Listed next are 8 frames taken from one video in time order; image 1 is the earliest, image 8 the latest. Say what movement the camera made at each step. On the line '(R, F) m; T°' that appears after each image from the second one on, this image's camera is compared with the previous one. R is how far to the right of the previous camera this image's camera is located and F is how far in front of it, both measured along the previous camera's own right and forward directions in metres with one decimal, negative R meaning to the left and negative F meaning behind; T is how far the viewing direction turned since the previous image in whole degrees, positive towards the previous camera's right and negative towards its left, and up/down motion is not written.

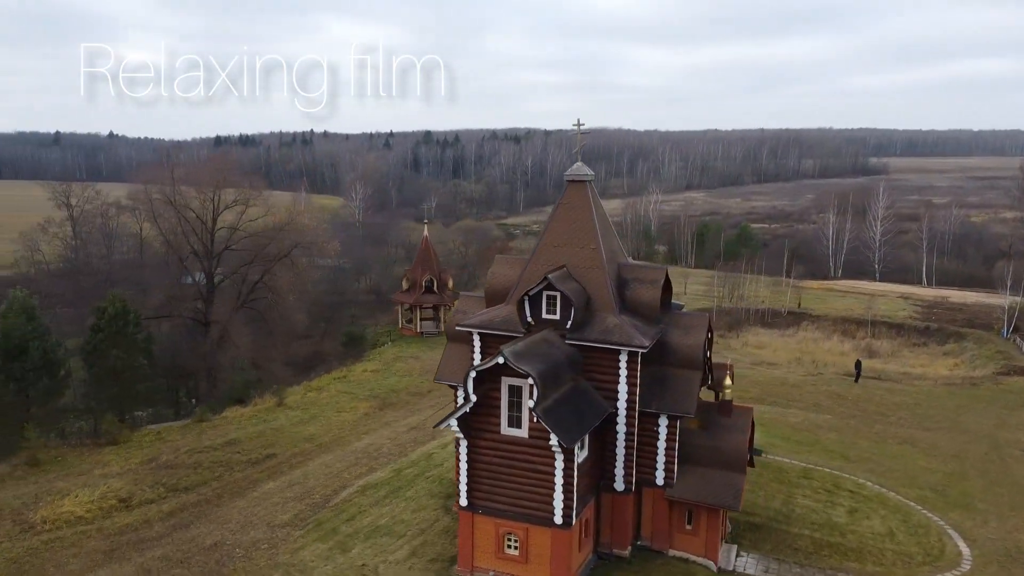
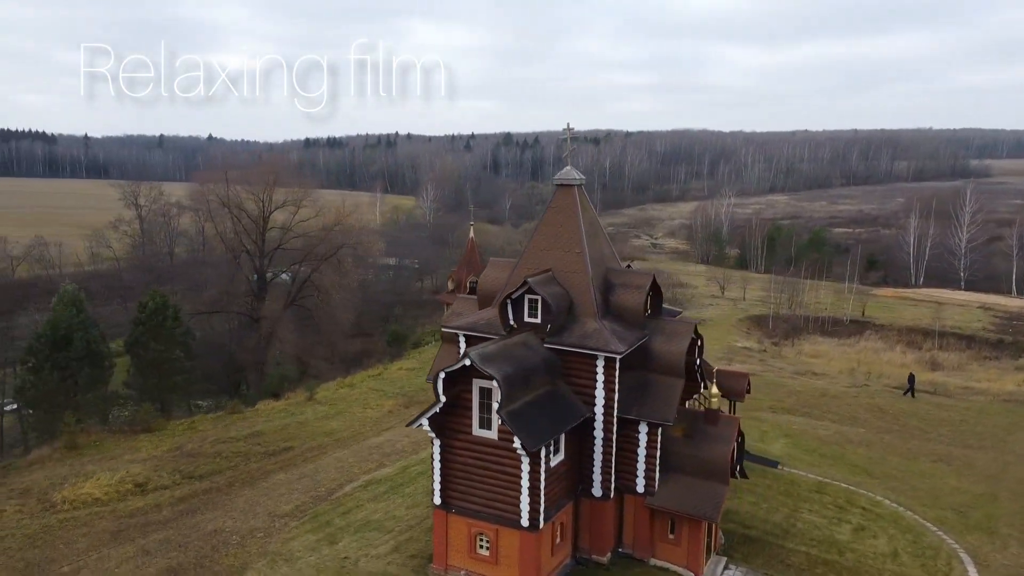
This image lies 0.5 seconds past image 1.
(+2.0, 0.0) m; -6°
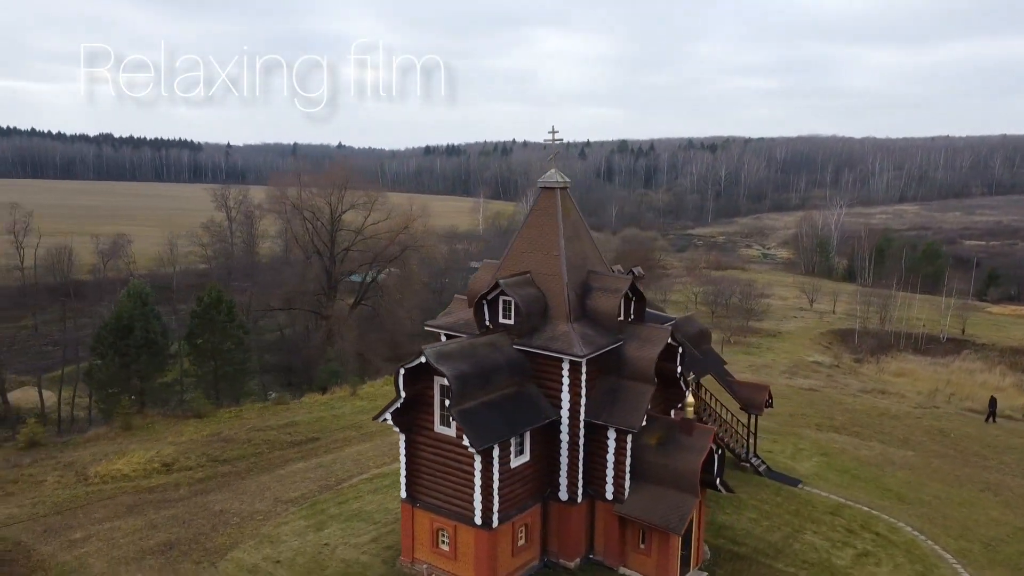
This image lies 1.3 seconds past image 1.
(+2.9, +0.1) m; -9°
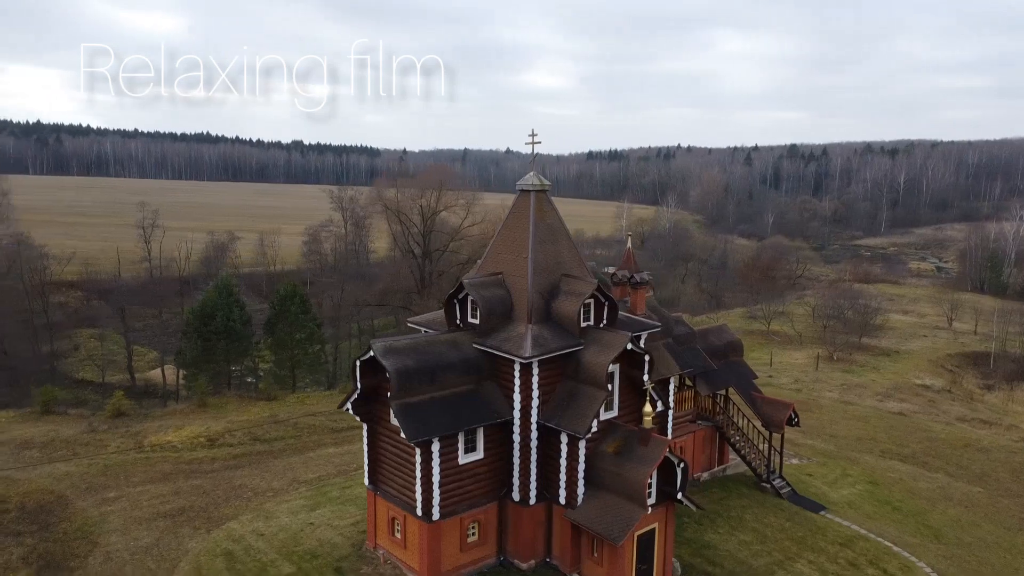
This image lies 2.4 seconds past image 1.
(+4.1, +0.2) m; -12°
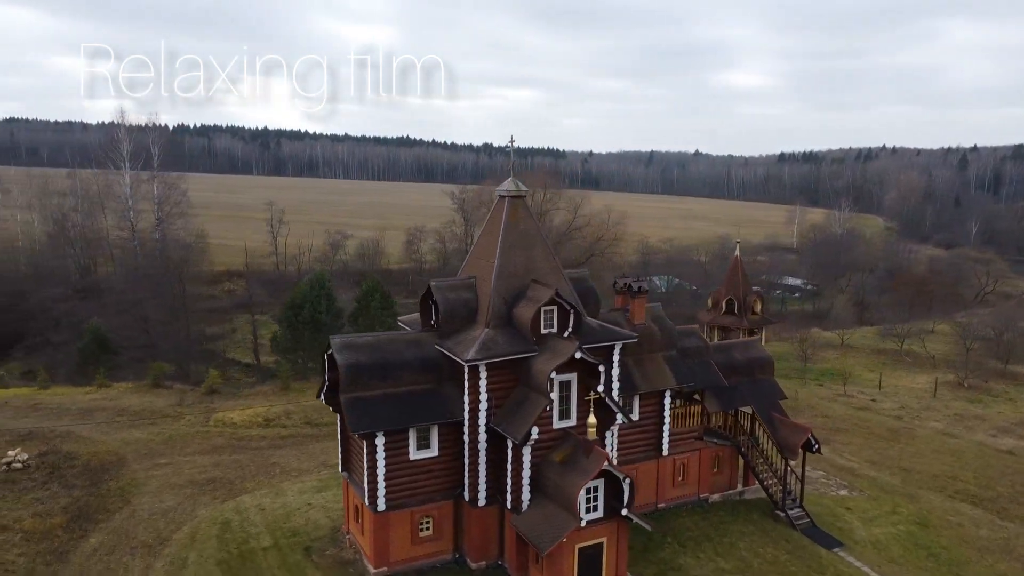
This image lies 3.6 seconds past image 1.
(+4.5, +0.4) m; -13°
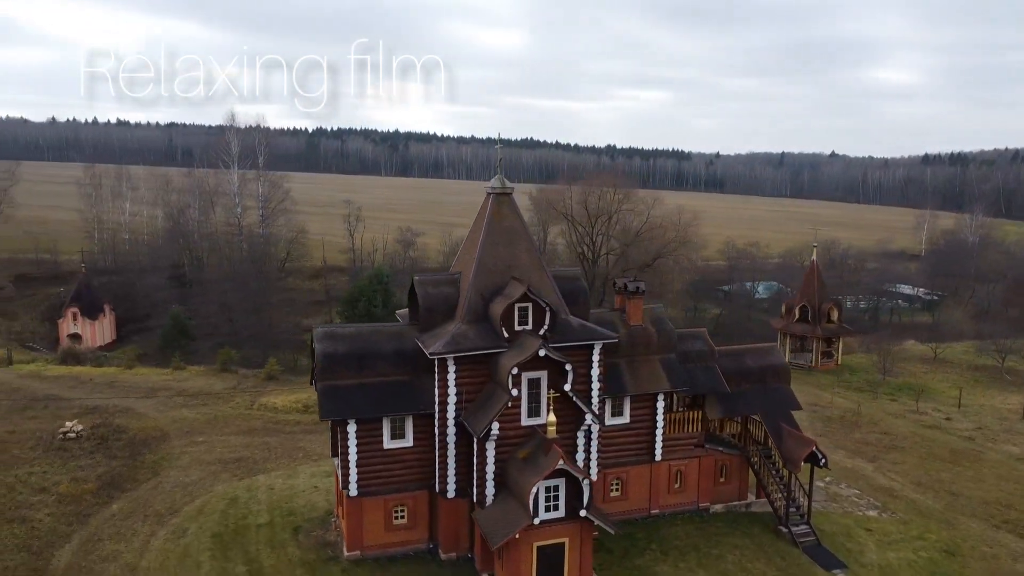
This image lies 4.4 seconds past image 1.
(+3.0, +0.2) m; -9°
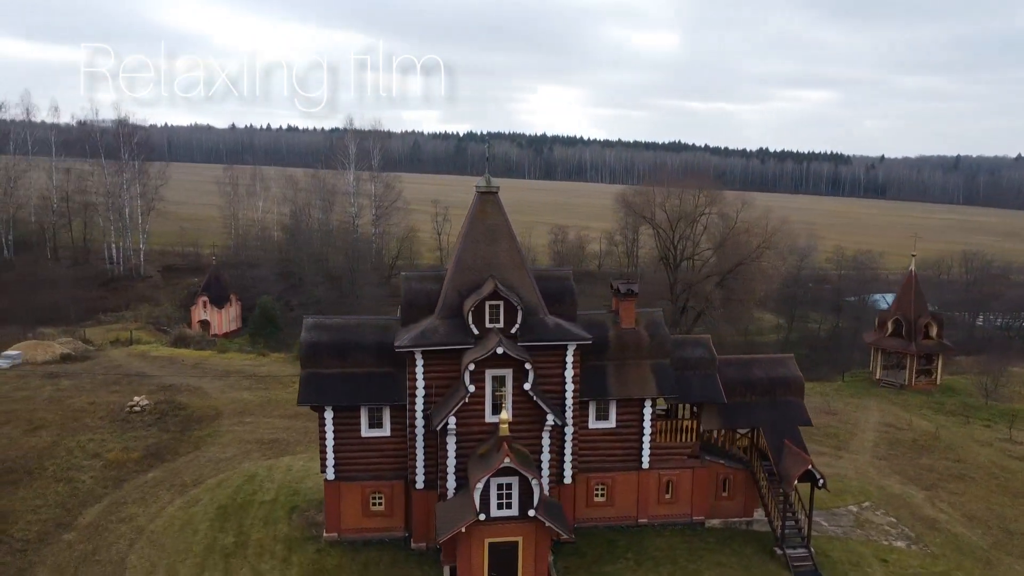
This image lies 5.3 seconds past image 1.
(+3.5, +0.2) m; -11°
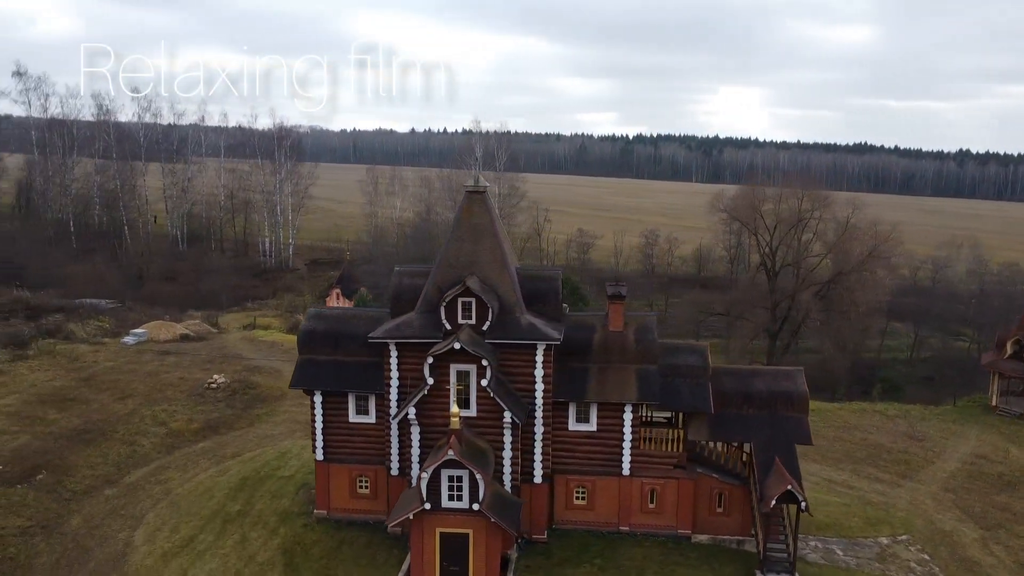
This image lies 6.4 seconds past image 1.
(+4.0, +0.2) m; -12°
